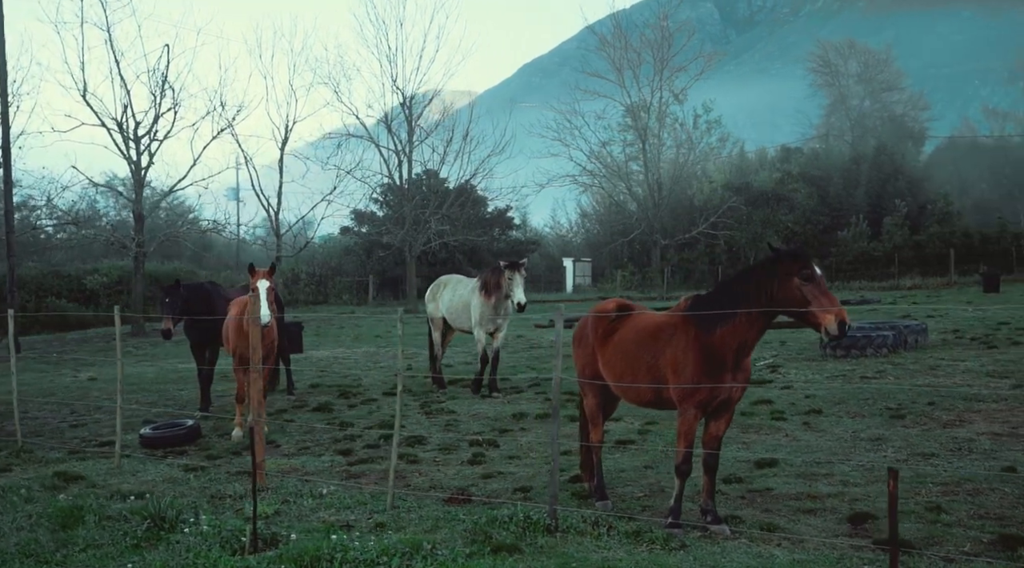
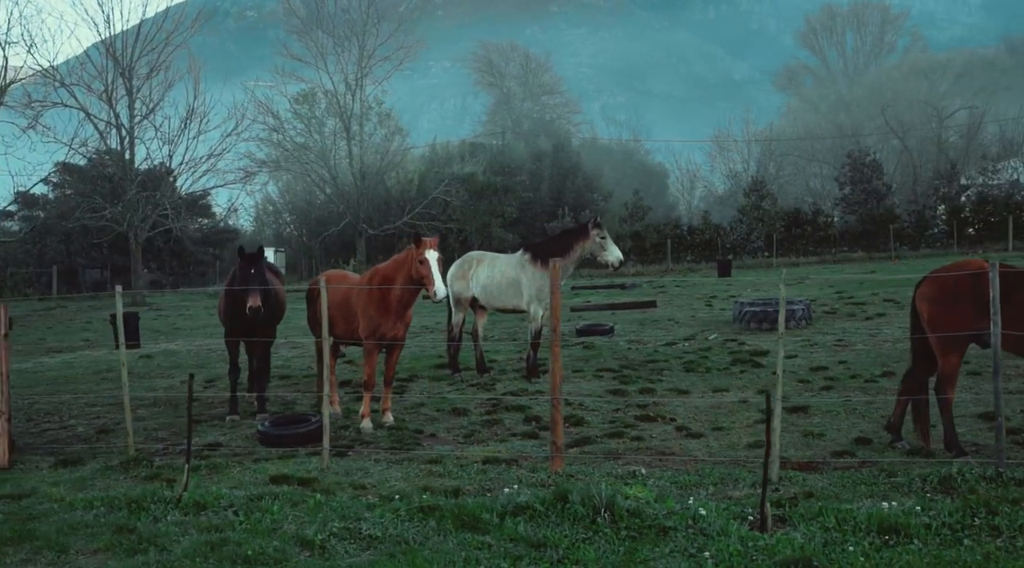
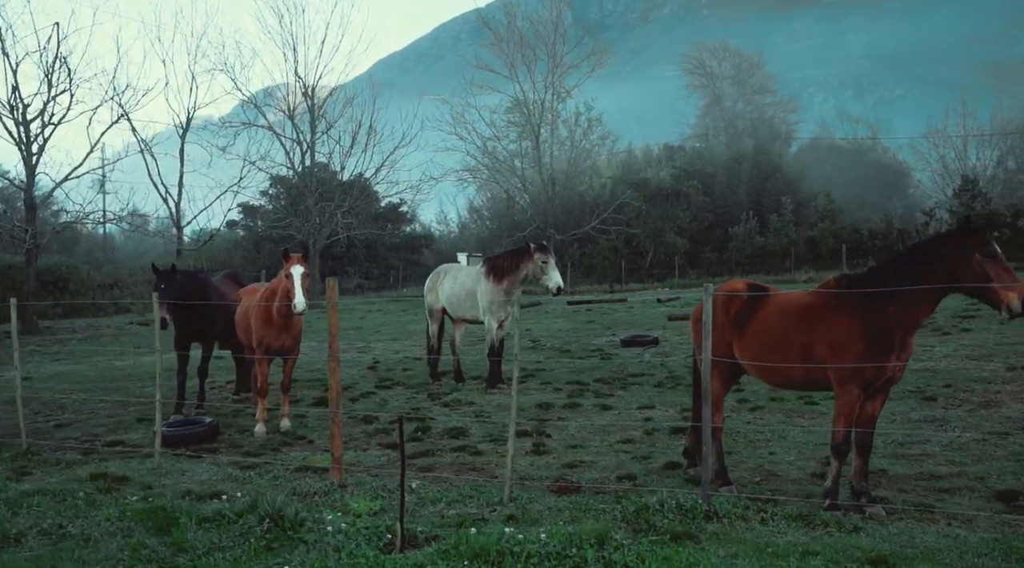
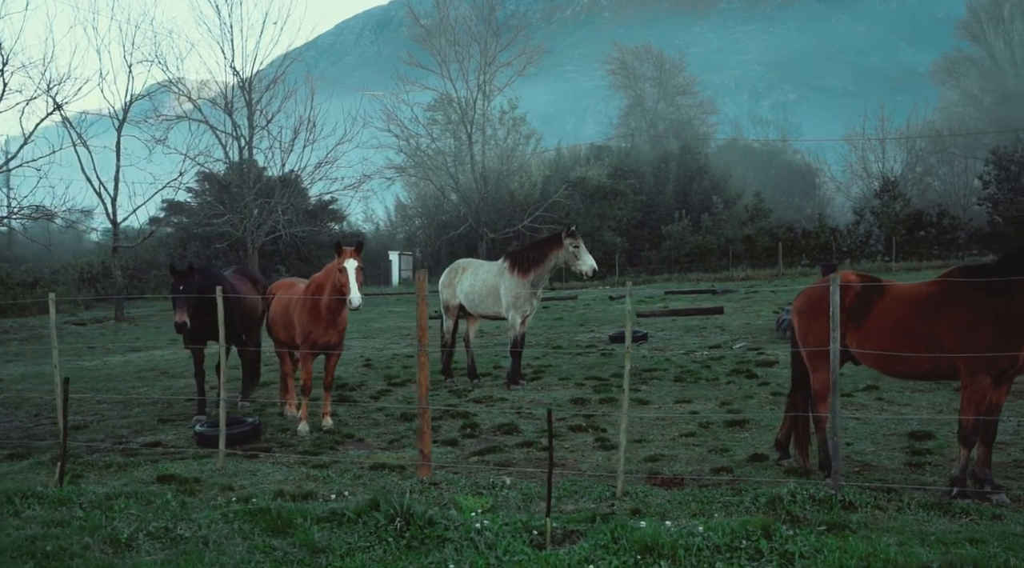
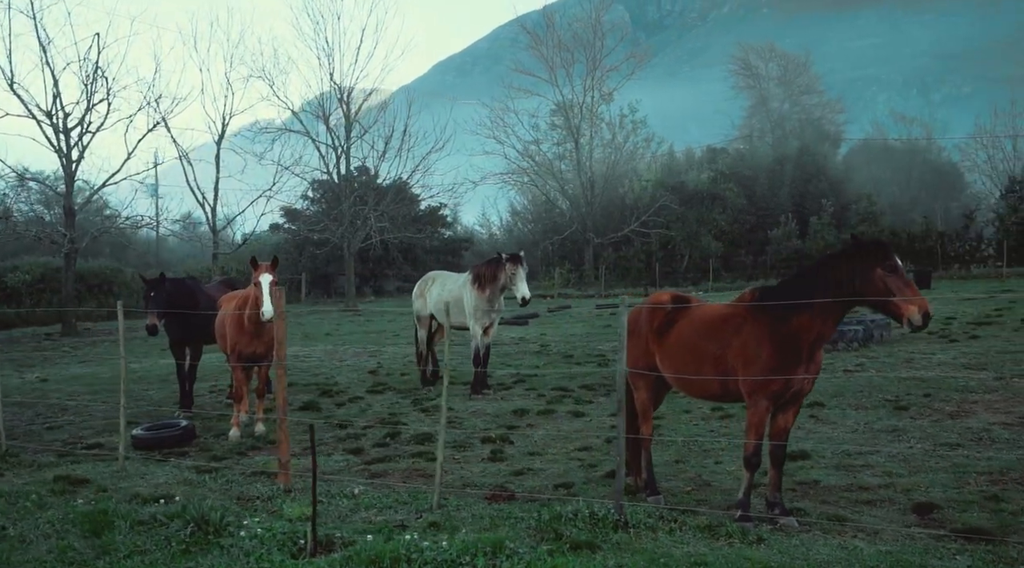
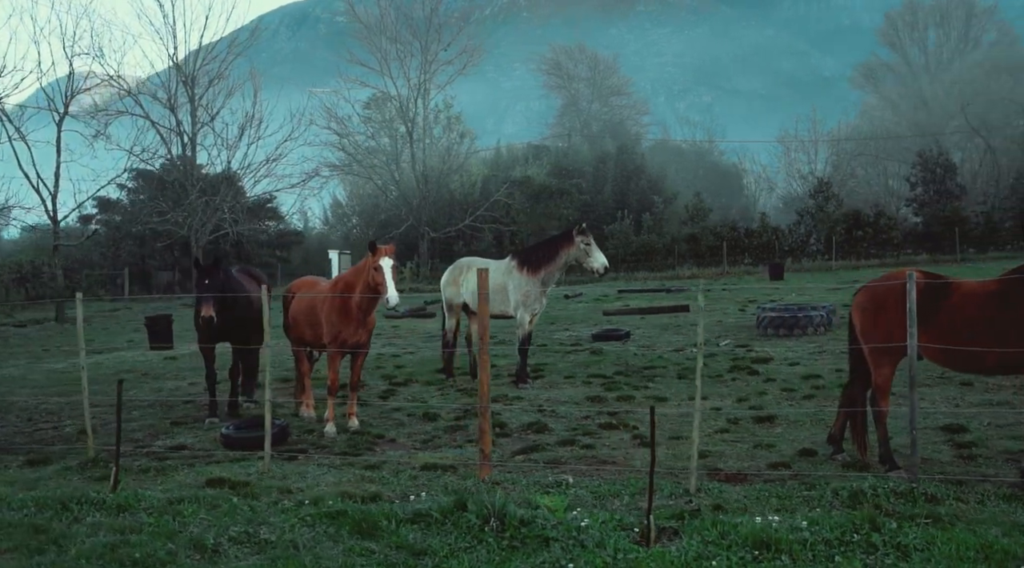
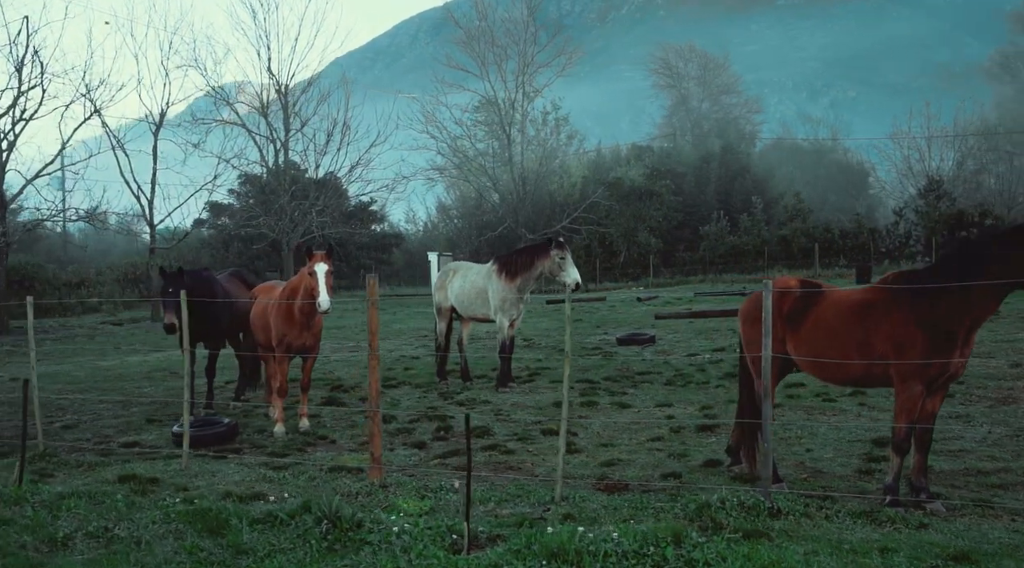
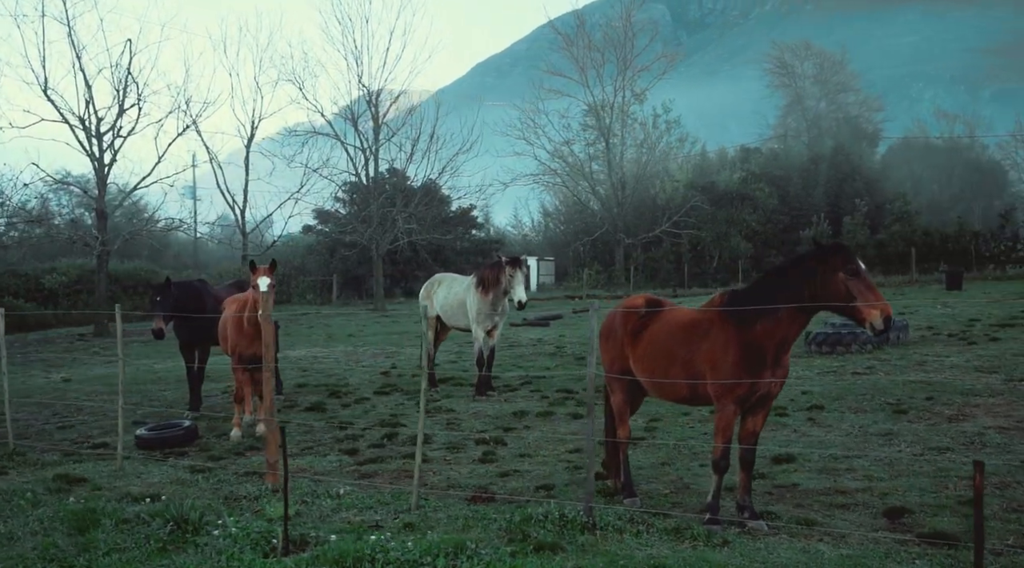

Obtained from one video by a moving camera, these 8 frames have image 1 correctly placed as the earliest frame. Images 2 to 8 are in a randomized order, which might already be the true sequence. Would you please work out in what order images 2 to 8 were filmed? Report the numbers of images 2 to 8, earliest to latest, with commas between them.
8, 5, 3, 7, 4, 6, 2
